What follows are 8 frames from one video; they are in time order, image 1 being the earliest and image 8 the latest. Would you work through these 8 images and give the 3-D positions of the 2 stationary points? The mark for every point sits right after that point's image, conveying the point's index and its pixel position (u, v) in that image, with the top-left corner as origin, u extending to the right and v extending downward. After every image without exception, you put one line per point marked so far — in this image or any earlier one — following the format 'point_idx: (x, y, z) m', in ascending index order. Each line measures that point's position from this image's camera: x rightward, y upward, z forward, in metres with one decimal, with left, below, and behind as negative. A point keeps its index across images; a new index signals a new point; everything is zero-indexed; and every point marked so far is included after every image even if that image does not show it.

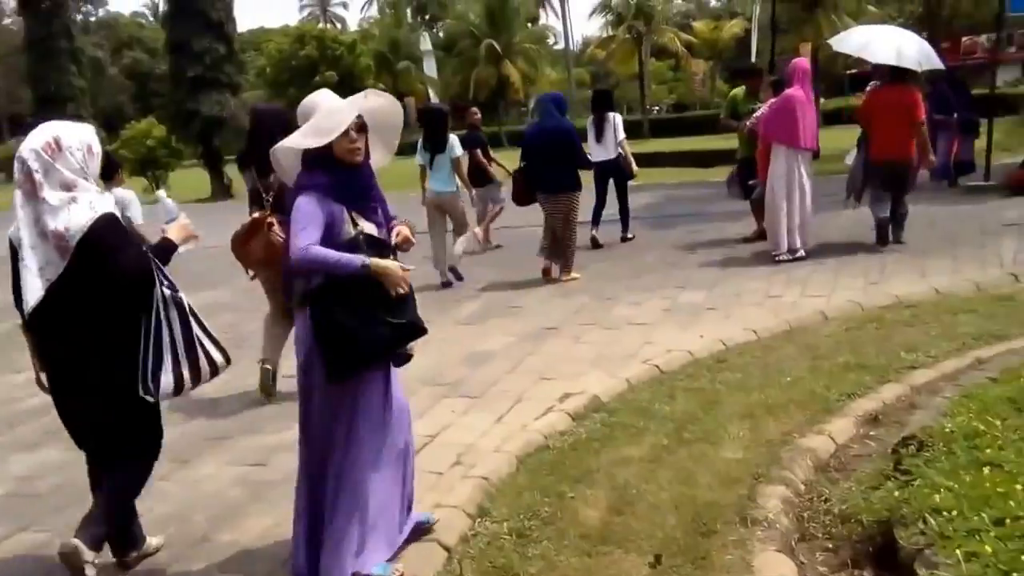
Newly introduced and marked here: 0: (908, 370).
0: (+2.0, -0.5, +6.2) m
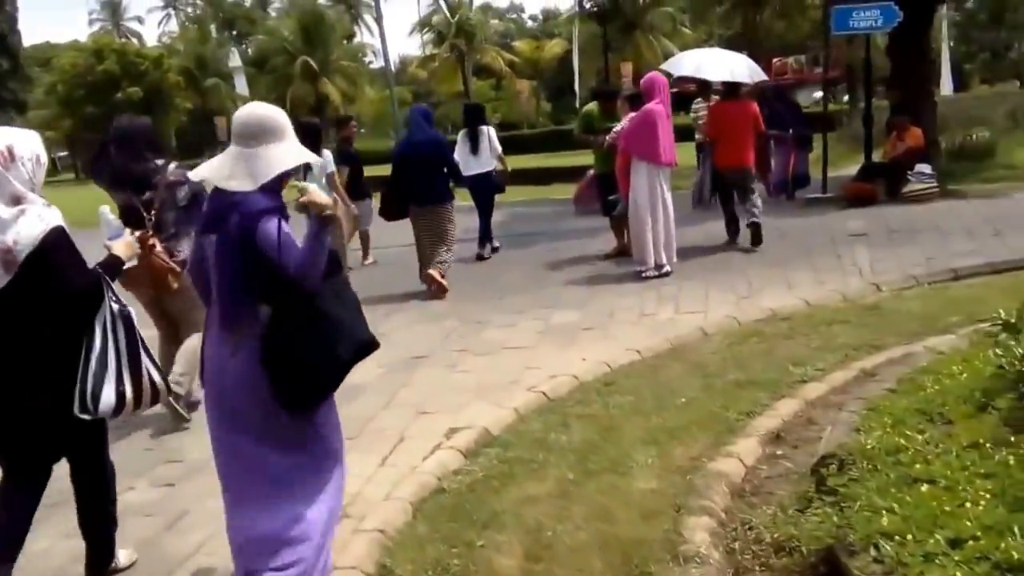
0: (+1.4, -0.5, +6.0) m
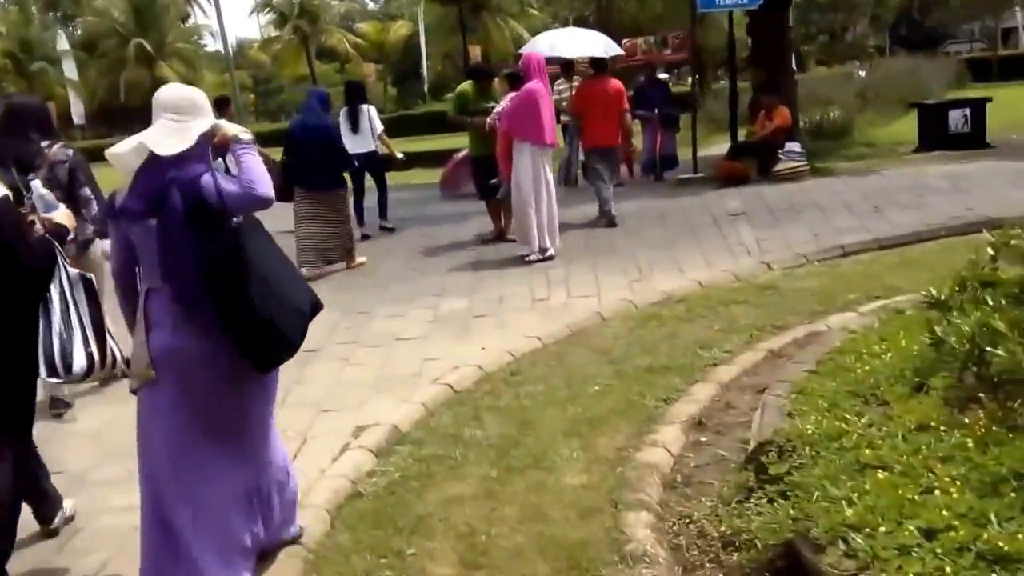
0: (+0.9, -0.4, +5.8) m
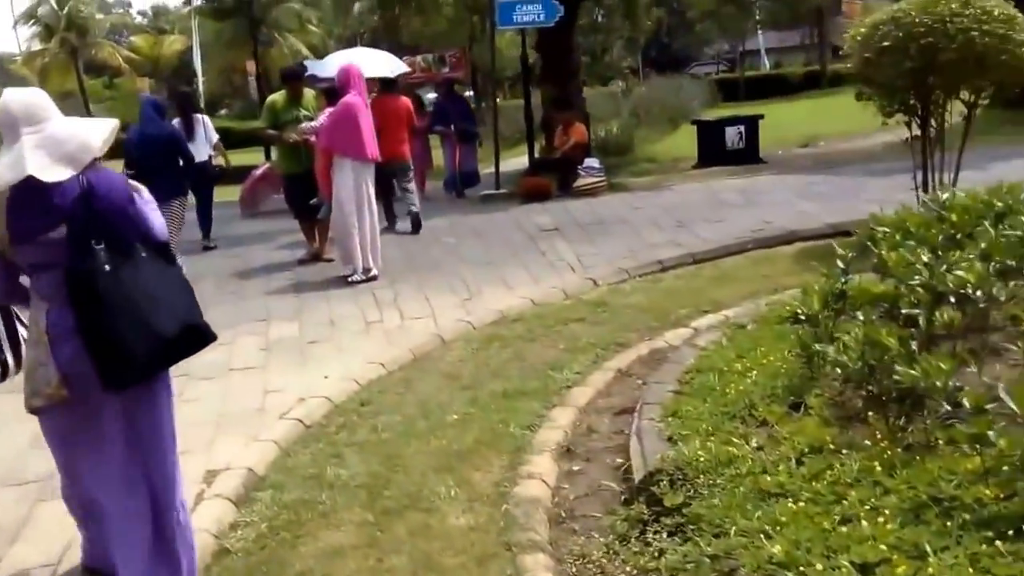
0: (+0.3, -0.5, +5.6) m
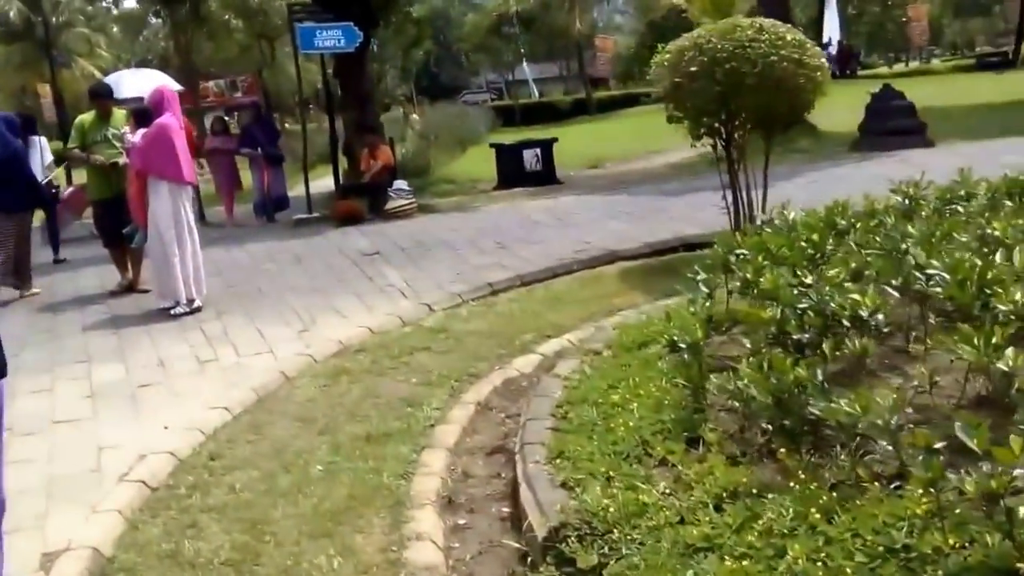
0: (-0.3, -0.6, +5.1) m
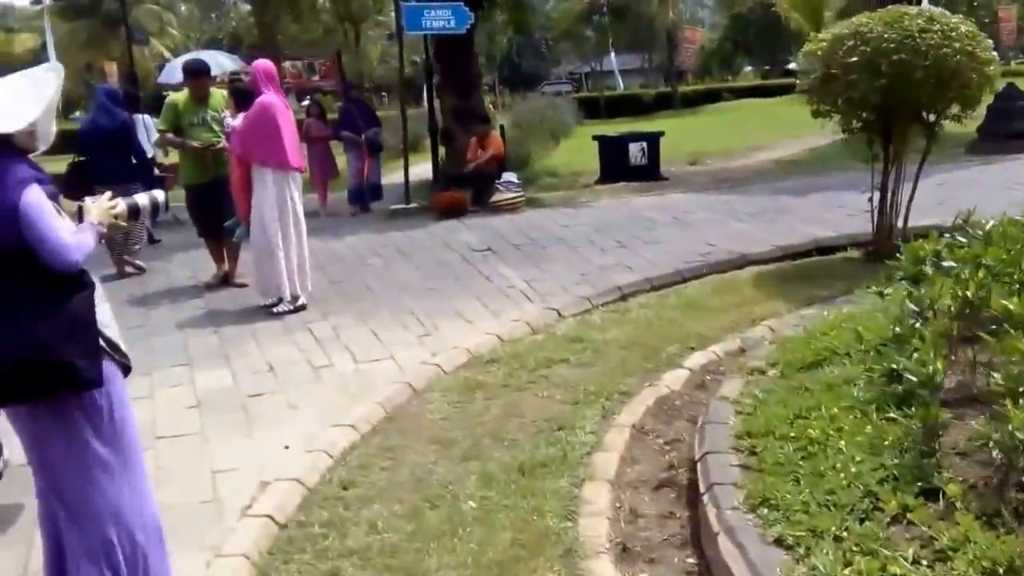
0: (+0.3, -0.7, +4.4) m
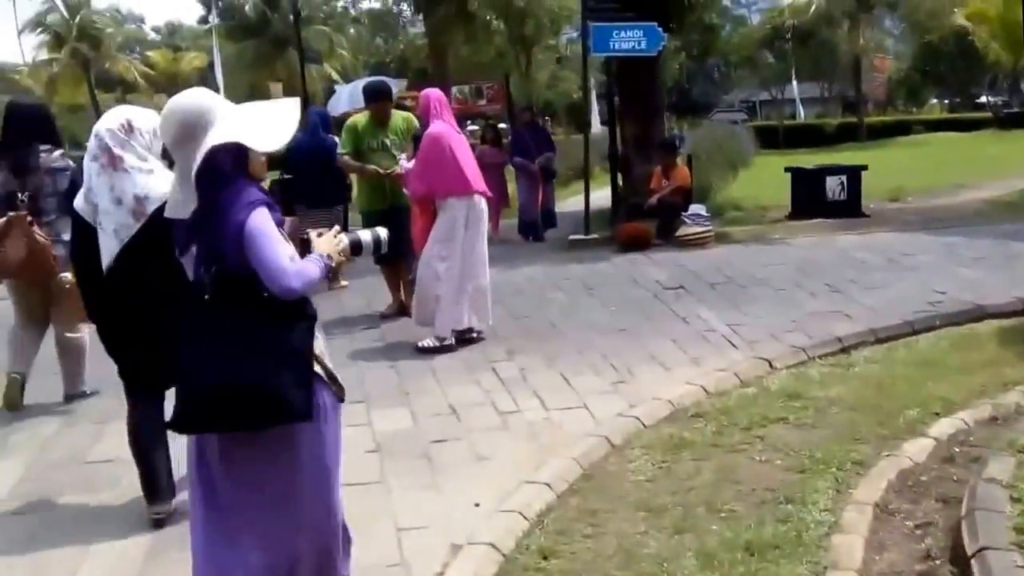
0: (+1.0, -0.8, +3.7) m
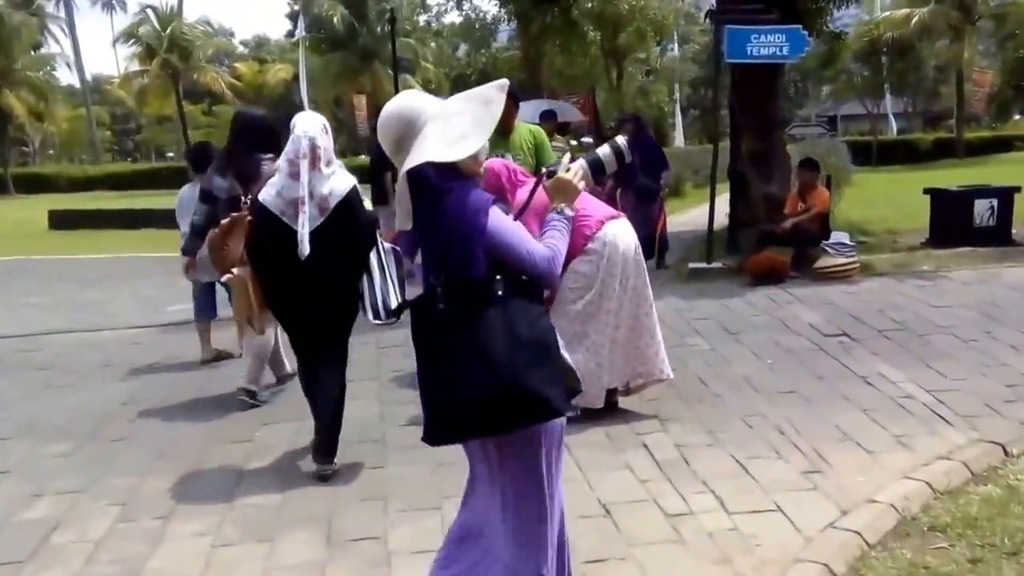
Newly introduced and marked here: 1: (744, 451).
0: (+1.5, -1.0, +2.2) m
1: (+0.9, -0.4, +4.7) m
